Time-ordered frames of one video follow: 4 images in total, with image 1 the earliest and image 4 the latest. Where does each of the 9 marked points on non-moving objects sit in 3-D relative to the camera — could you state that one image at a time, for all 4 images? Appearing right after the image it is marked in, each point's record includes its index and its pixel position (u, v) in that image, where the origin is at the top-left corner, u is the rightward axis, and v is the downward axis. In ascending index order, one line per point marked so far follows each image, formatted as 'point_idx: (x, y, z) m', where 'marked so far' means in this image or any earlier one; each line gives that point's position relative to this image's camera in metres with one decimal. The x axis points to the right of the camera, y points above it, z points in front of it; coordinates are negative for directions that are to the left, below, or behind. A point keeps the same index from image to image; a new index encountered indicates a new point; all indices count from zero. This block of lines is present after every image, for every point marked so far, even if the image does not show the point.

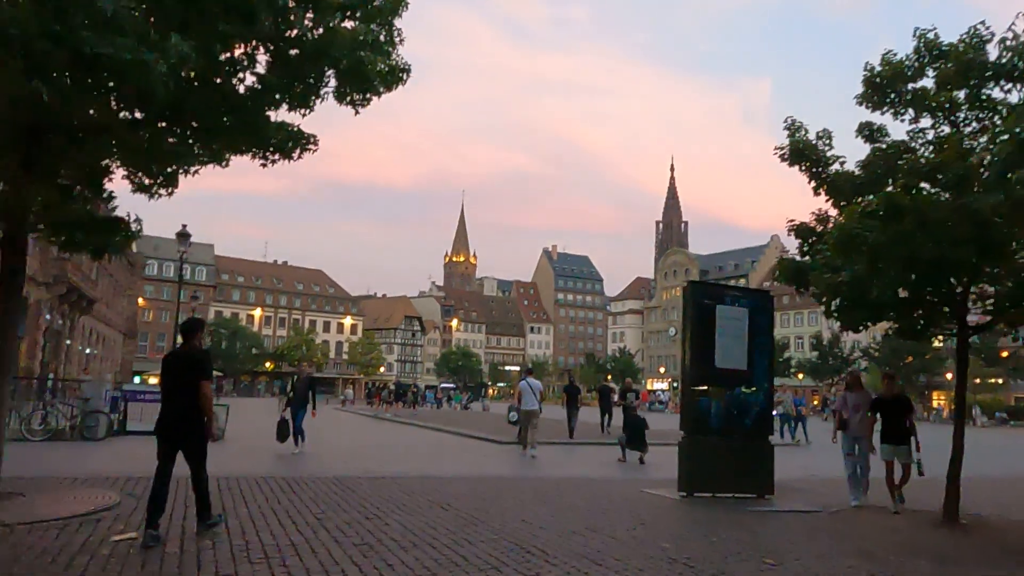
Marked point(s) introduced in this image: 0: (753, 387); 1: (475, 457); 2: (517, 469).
0: (+3.6, -1.5, +11.1) m
1: (-0.8, -3.8, +16.8) m
2: (0.0, -3.5, +14.5) m
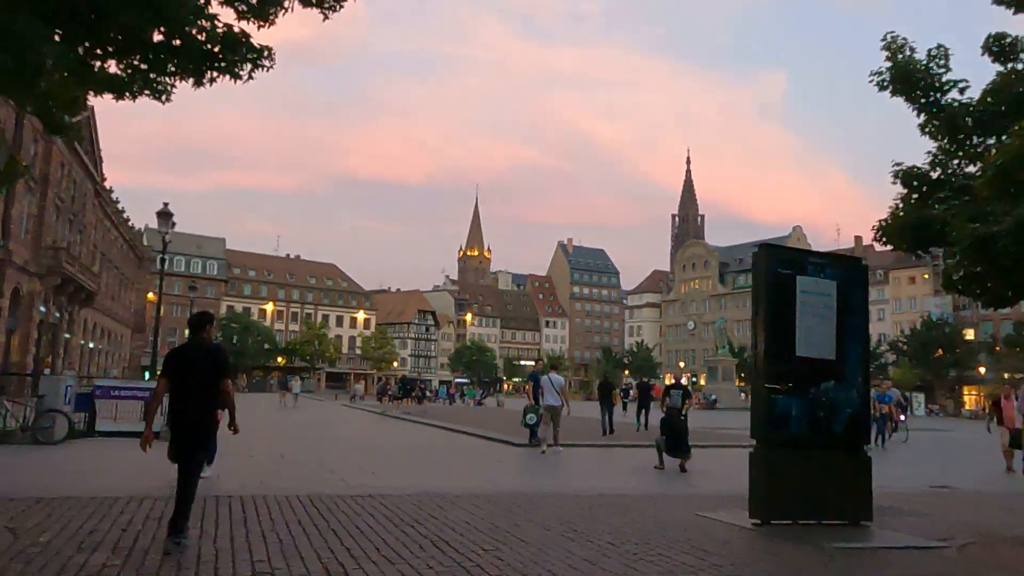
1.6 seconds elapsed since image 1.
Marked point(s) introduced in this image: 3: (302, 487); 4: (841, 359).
0: (+3.8, -1.1, +8.6) m
1: (-0.5, -3.4, +14.4) m
2: (+0.3, -3.1, +12.0) m
3: (-3.0, -2.8, +10.8) m
4: (+3.8, -0.8, +8.6) m
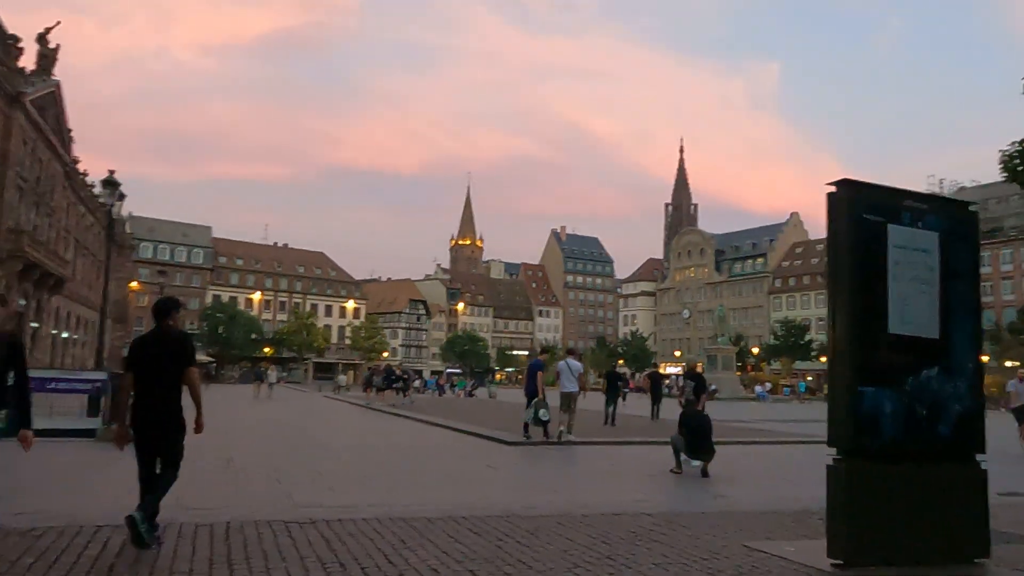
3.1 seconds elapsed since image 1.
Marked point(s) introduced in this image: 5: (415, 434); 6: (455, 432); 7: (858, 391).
0: (+3.7, -0.7, +6.3) m
1: (-0.6, -2.9, +12.1) m
2: (+0.2, -2.7, +9.8) m
3: (-3.1, -2.4, +8.5) m
4: (+3.7, -0.4, +6.4) m
5: (-2.5, -3.7, +19.1) m
6: (-1.5, -3.8, +19.7) m
7: (+2.8, -0.8, +6.0) m
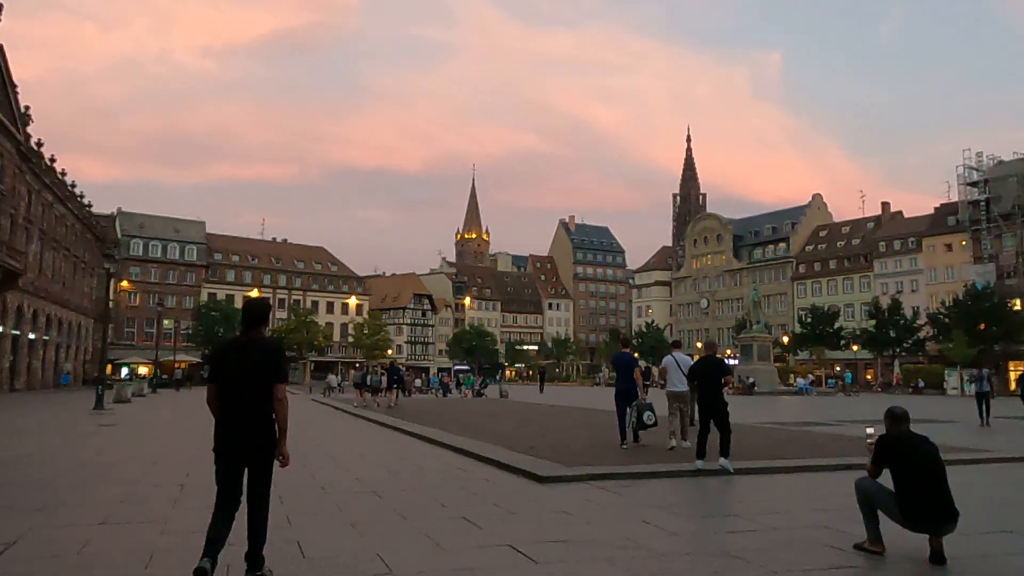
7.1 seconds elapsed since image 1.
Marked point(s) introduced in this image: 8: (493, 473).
0: (+4.0, +0.1, +0.4) m
1: (-0.2, -2.2, +6.2) m
2: (+0.6, -2.0, +3.9) m
3: (-2.7, -1.8, +2.7) m
4: (+4.0, +0.3, +0.5) m
5: (-2.0, -3.0, +13.2) m
6: (-1.0, -3.1, +13.8) m
7: (+3.1, -0.1, +0.1) m
8: (-0.3, -2.8, +11.5) m
